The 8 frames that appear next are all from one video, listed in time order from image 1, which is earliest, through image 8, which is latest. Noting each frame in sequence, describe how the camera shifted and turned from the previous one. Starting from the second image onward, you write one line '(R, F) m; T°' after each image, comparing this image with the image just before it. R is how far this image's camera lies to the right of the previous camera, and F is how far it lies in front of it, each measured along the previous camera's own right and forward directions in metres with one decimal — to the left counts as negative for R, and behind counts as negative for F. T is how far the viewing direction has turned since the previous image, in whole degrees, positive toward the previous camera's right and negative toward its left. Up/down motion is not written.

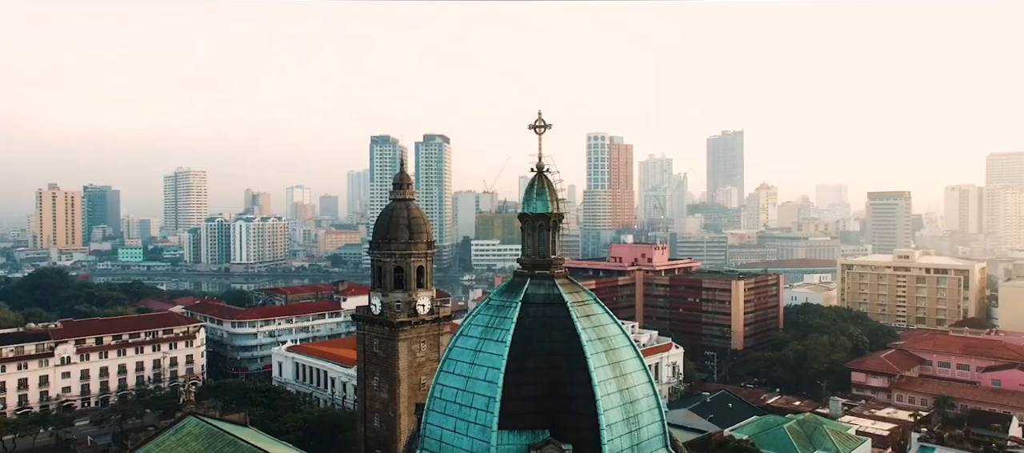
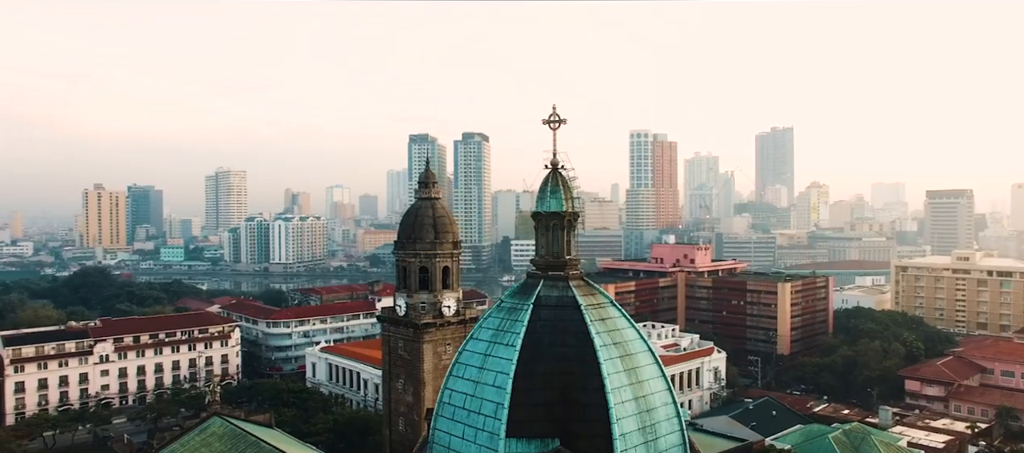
(+1.0, +0.7) m; -4°
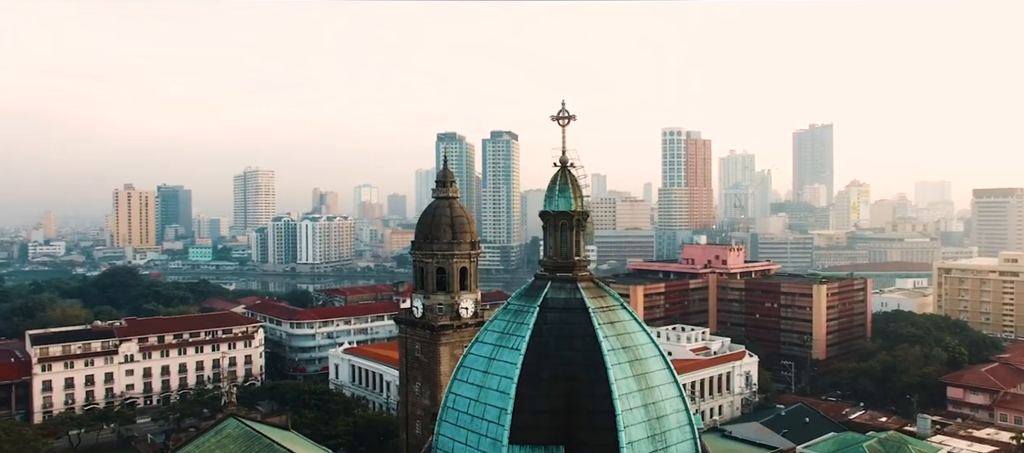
(+0.8, +0.7) m; -3°
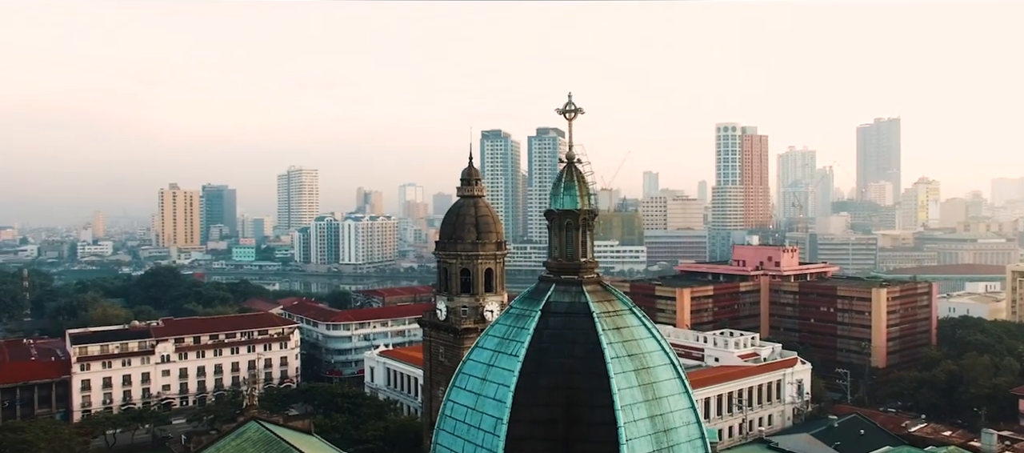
(+1.5, +1.2) m; -5°
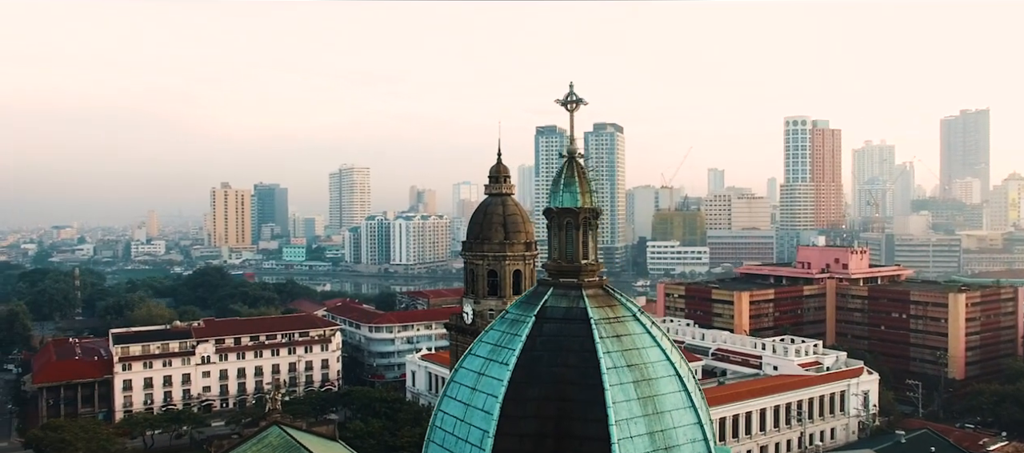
(+1.8, +1.4) m; -6°
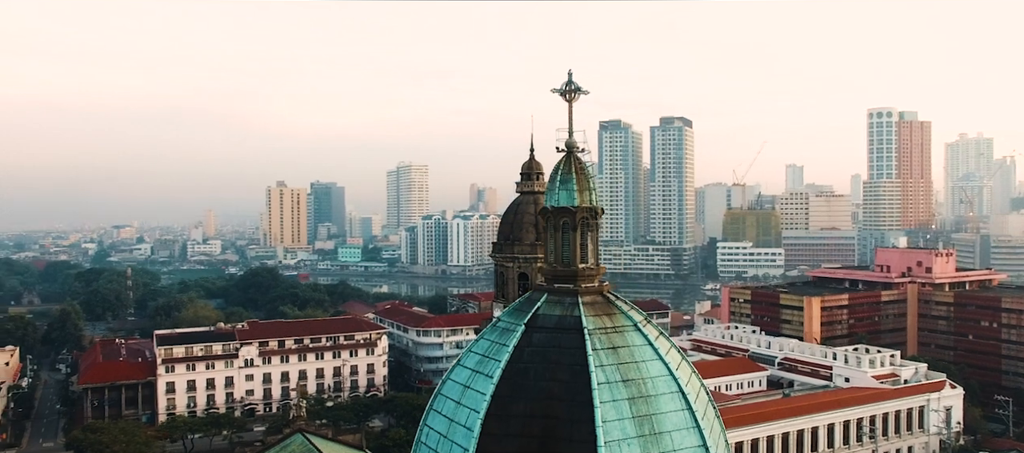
(+1.9, +1.6) m; -6°
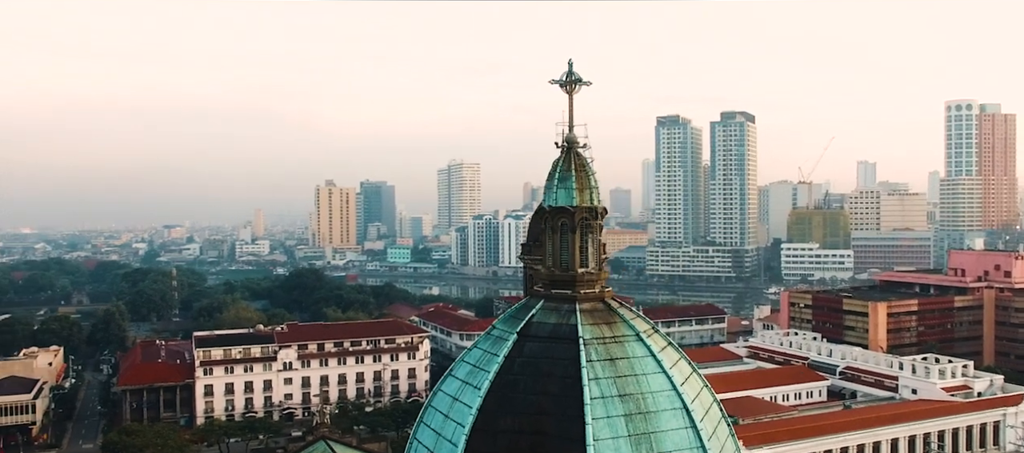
(+1.4, +1.1) m; -5°
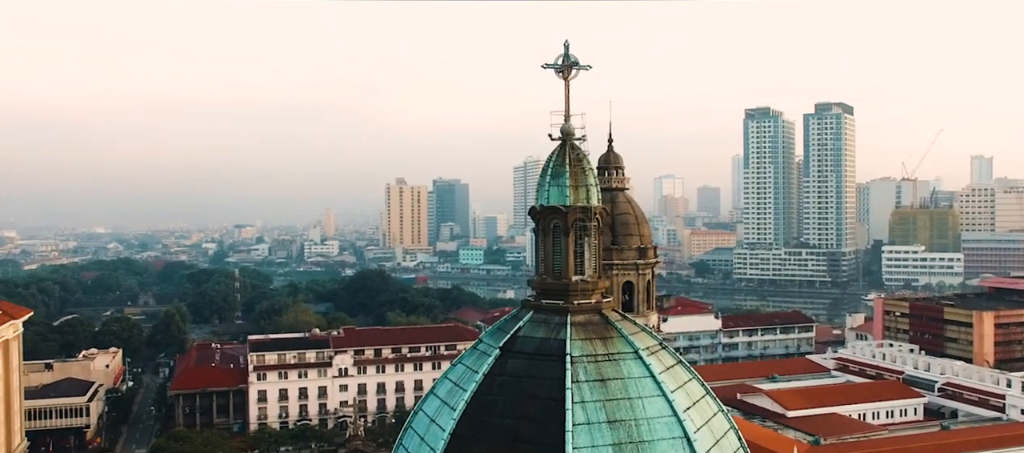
(+1.8, +1.6) m; -8°
